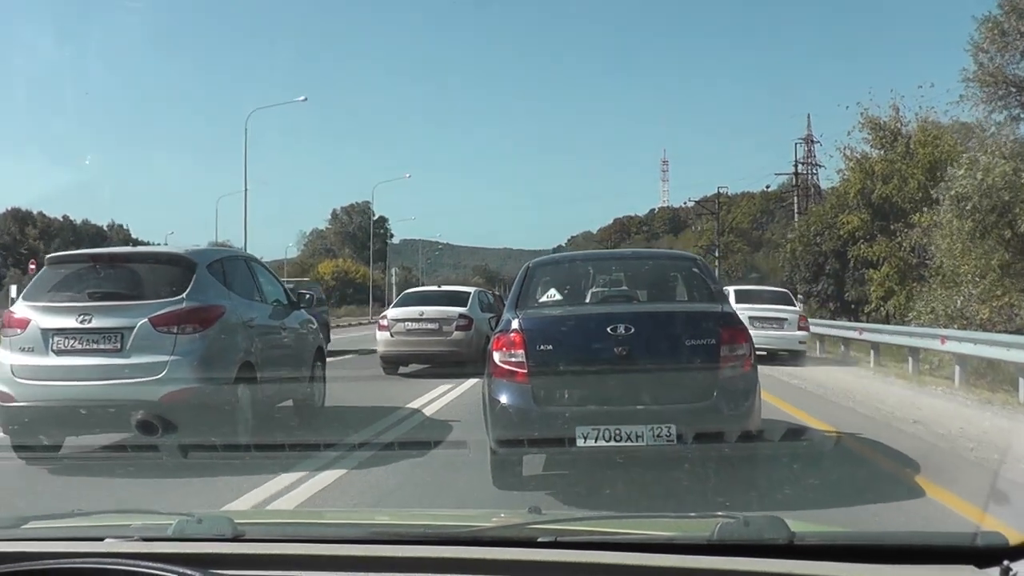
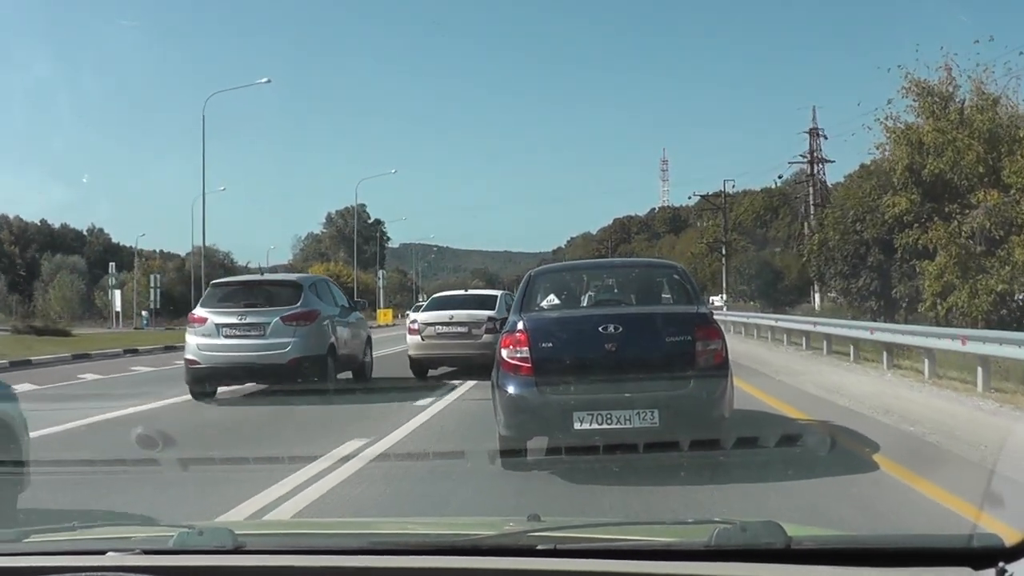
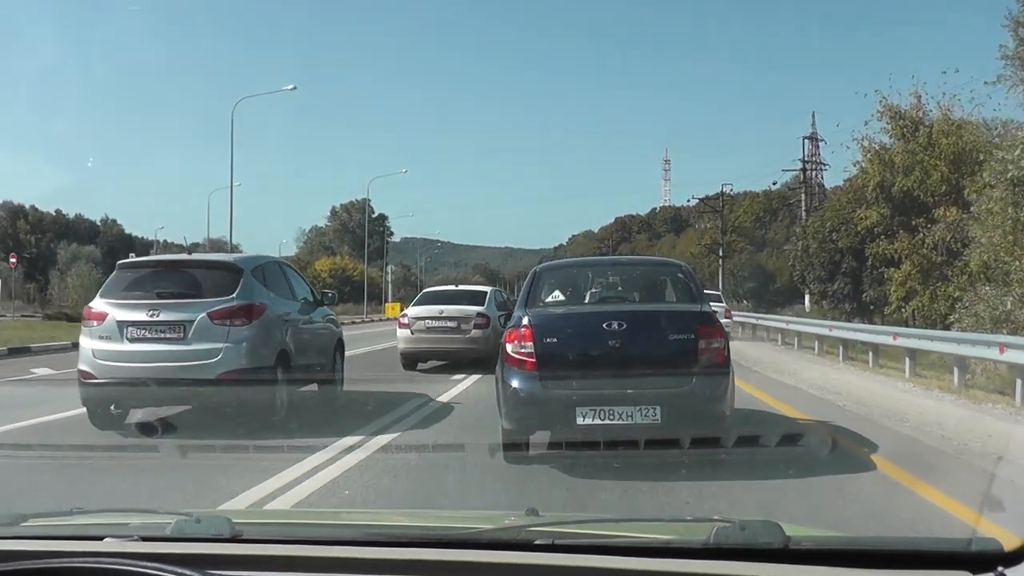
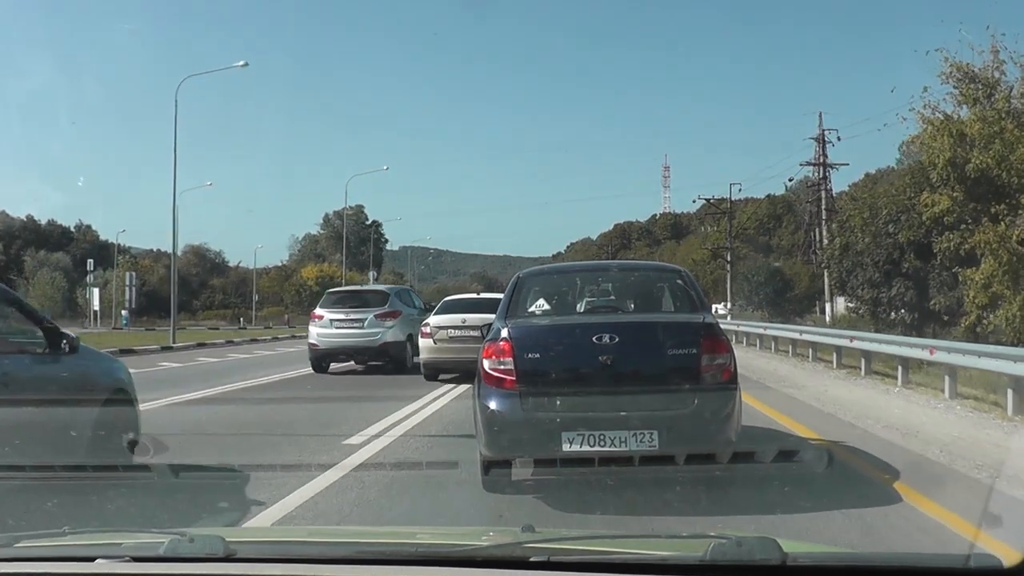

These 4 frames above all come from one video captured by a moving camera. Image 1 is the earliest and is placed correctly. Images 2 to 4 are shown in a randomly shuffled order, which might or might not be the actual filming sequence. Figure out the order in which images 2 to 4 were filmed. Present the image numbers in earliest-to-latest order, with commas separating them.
3, 2, 4
